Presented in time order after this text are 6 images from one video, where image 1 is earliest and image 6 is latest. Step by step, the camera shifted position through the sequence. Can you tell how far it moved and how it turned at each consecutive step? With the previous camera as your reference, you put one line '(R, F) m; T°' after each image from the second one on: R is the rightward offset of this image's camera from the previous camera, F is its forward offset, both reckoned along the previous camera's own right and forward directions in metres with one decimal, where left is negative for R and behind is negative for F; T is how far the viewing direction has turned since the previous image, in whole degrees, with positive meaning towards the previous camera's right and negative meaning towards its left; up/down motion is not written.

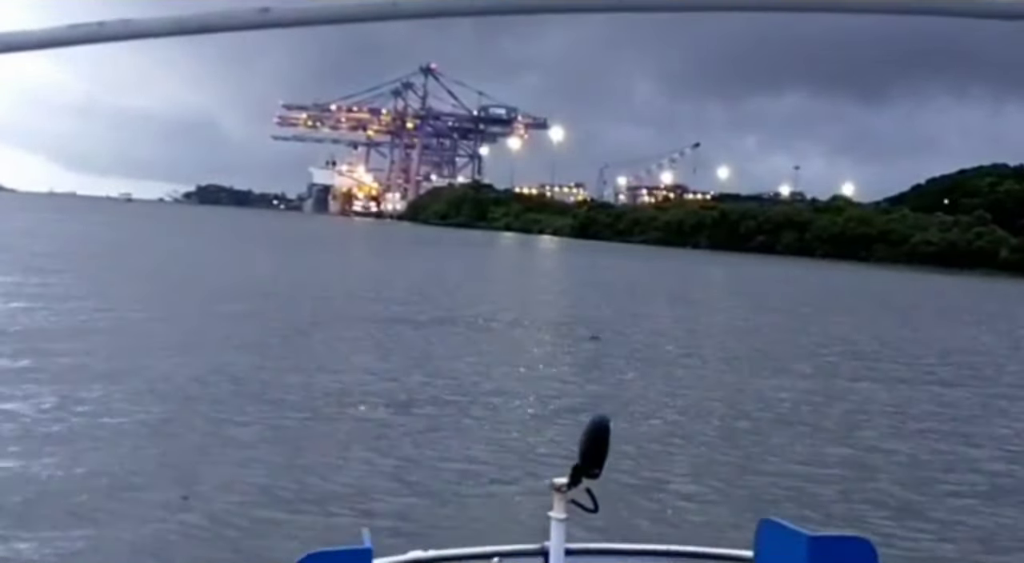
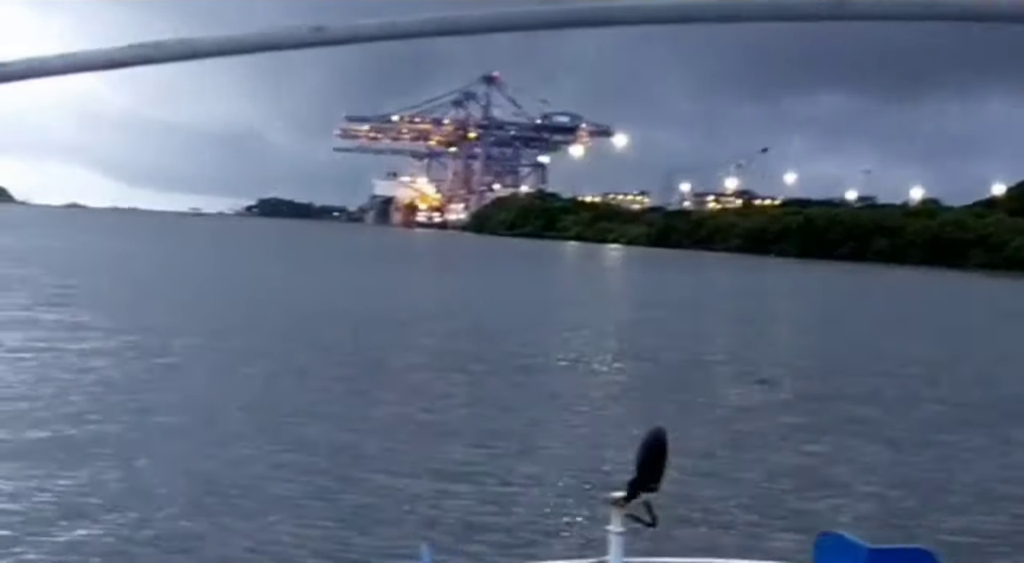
(-0.6, +1.4) m; -2°
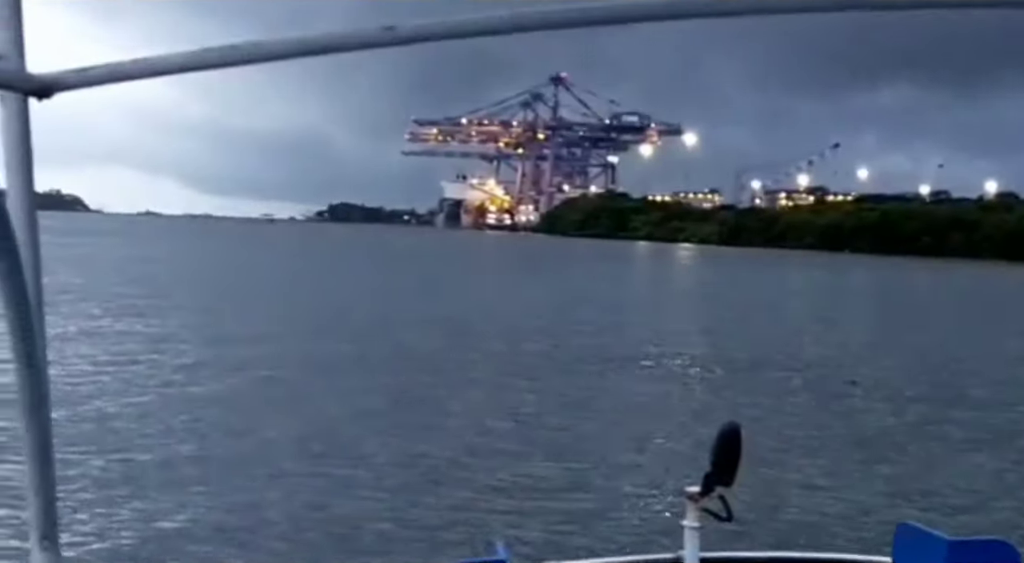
(0.0, +0.2) m; -3°
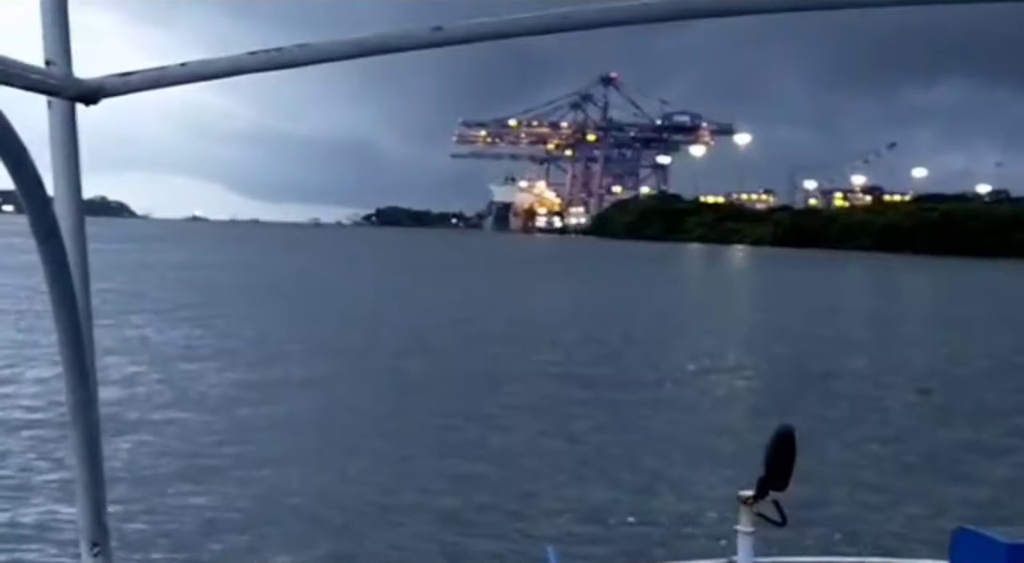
(-0.1, +0.7) m; -2°
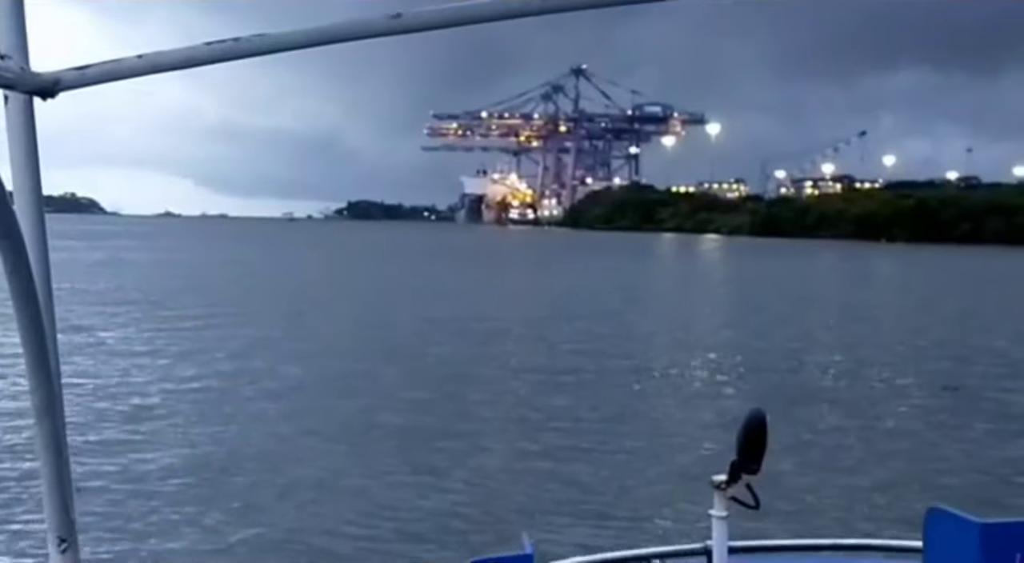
(-0.1, +0.3) m; +1°
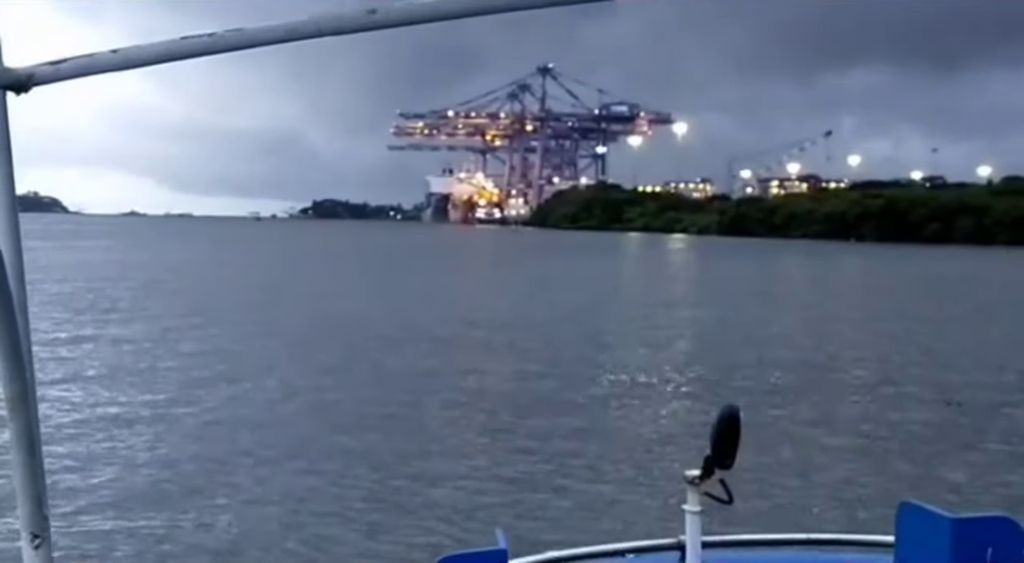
(-0.1, +0.3) m; +2°
